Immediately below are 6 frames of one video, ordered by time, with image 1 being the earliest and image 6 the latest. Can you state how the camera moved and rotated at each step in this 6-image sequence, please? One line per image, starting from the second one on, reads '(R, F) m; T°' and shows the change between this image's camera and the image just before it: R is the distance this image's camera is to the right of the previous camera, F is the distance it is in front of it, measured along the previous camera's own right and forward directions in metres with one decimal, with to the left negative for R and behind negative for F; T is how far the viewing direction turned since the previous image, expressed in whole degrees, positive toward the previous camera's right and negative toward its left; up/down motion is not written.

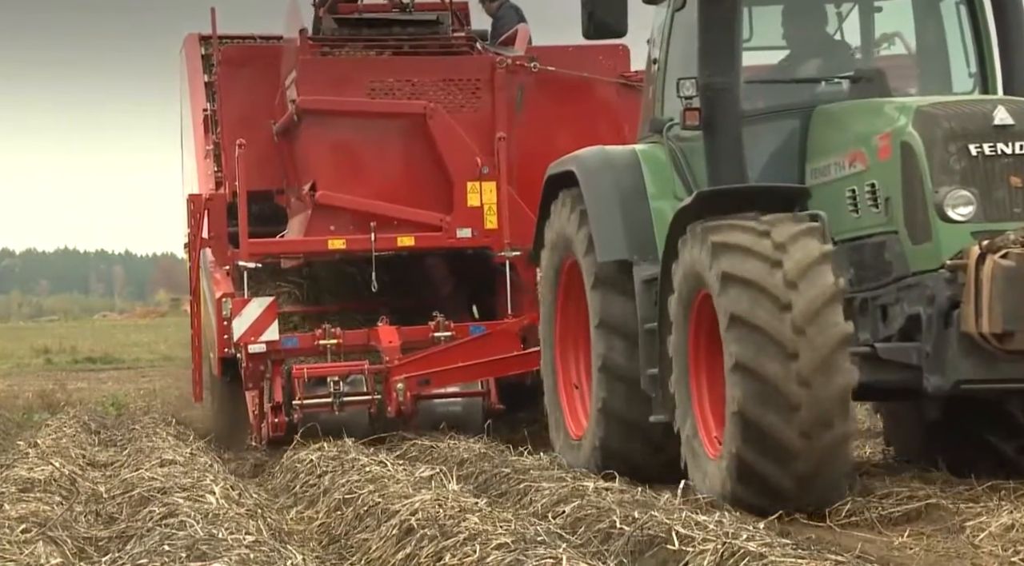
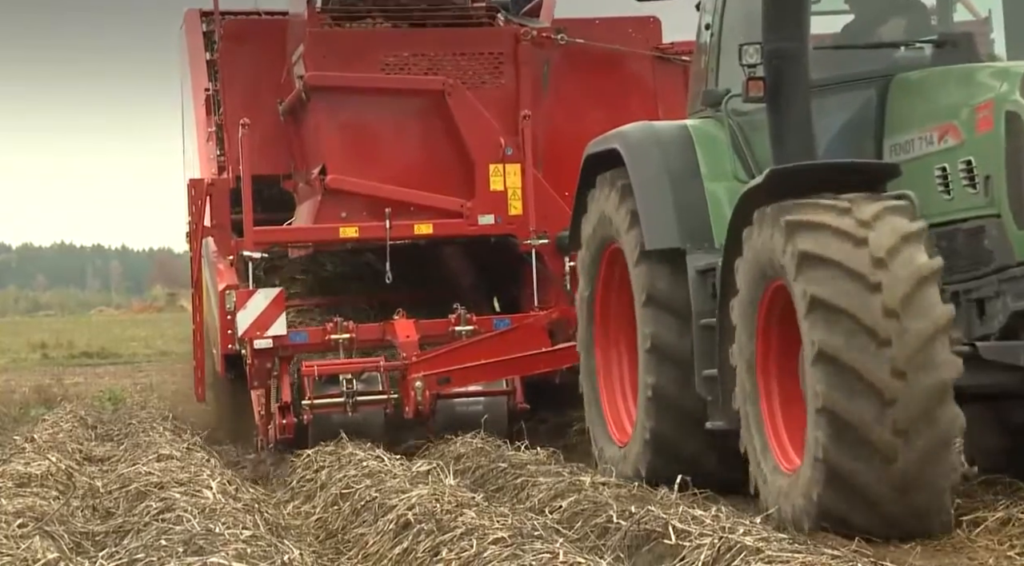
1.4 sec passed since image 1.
(-0.2, +0.7) m; 0°
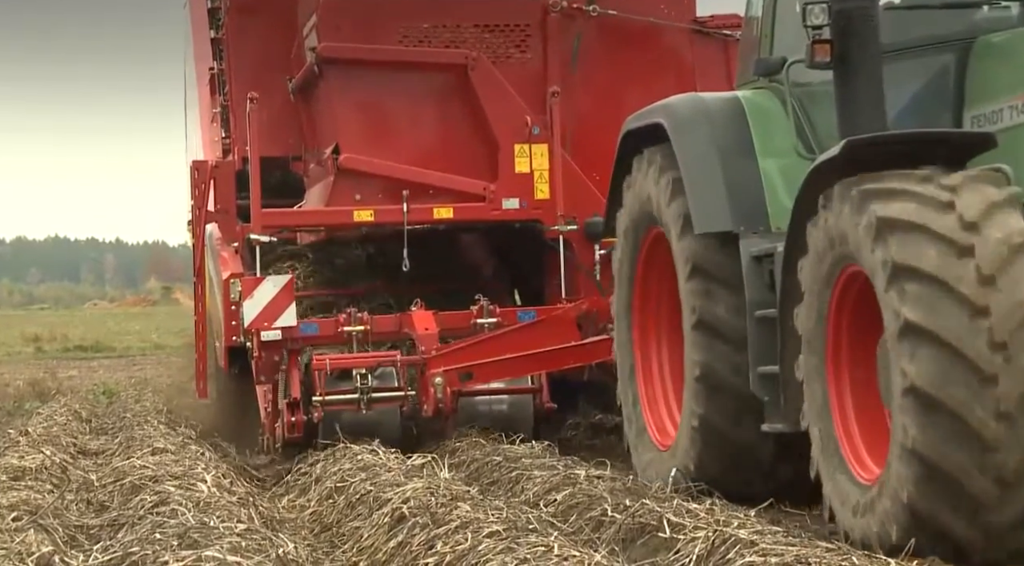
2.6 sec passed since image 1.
(-0.1, +0.6) m; 0°
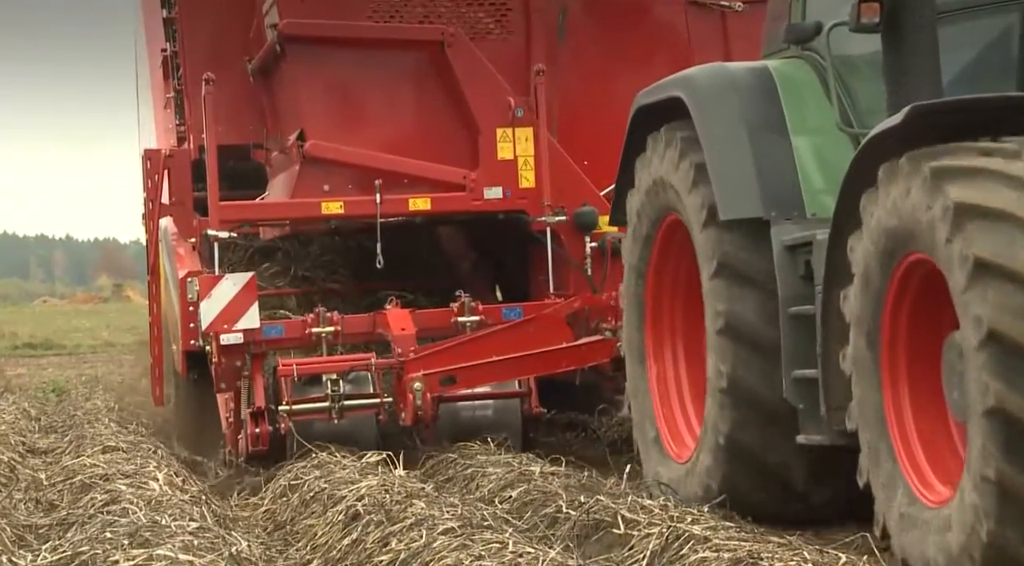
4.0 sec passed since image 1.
(-0.1, +0.7) m; +2°
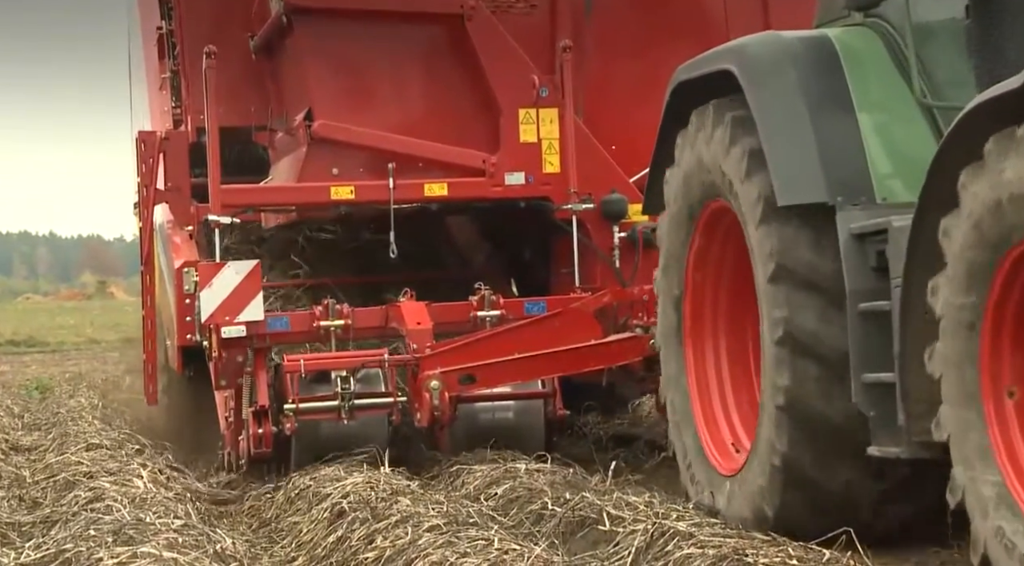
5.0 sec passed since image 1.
(-0.2, +0.5) m; +1°
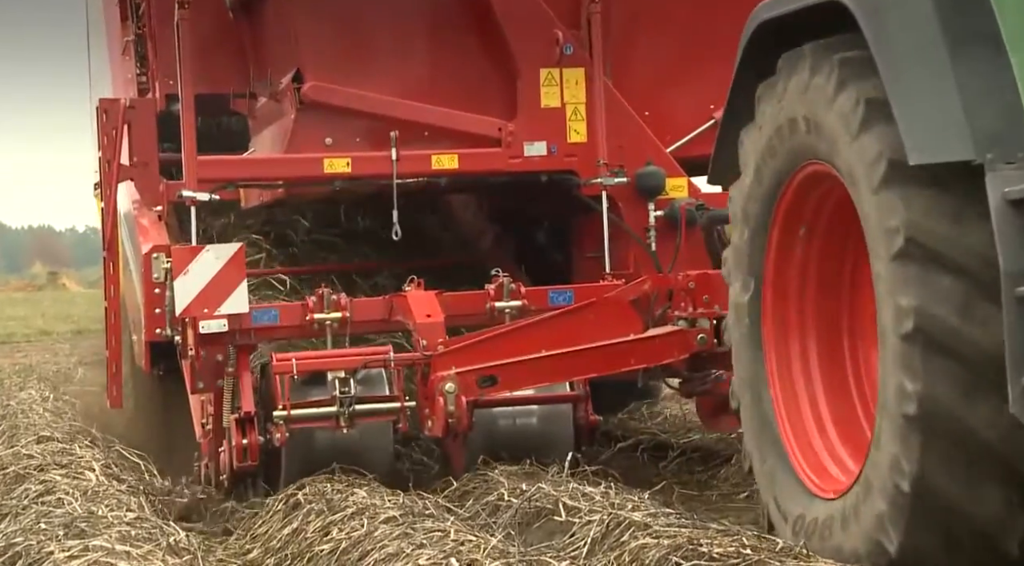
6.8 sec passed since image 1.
(-0.2, +0.9) m; +2°
